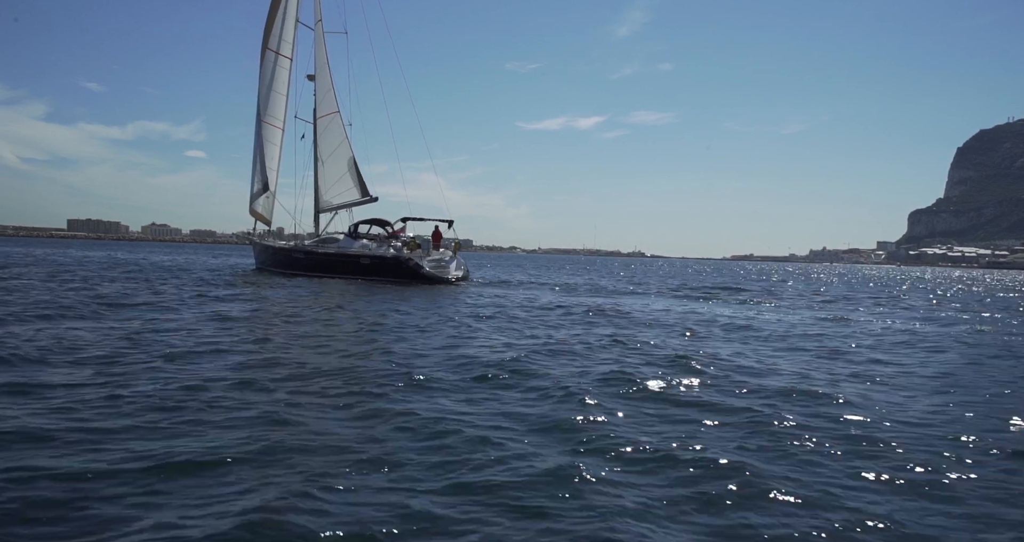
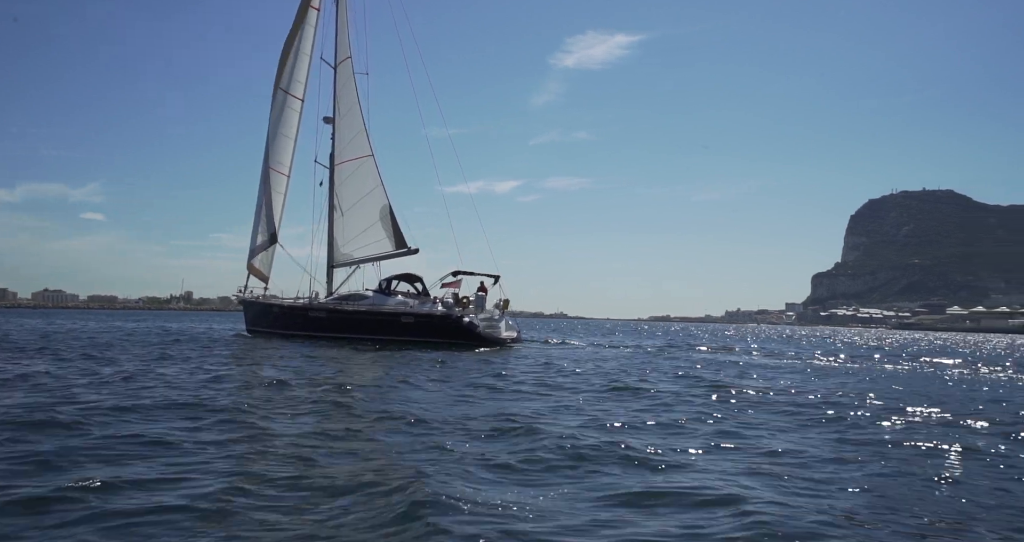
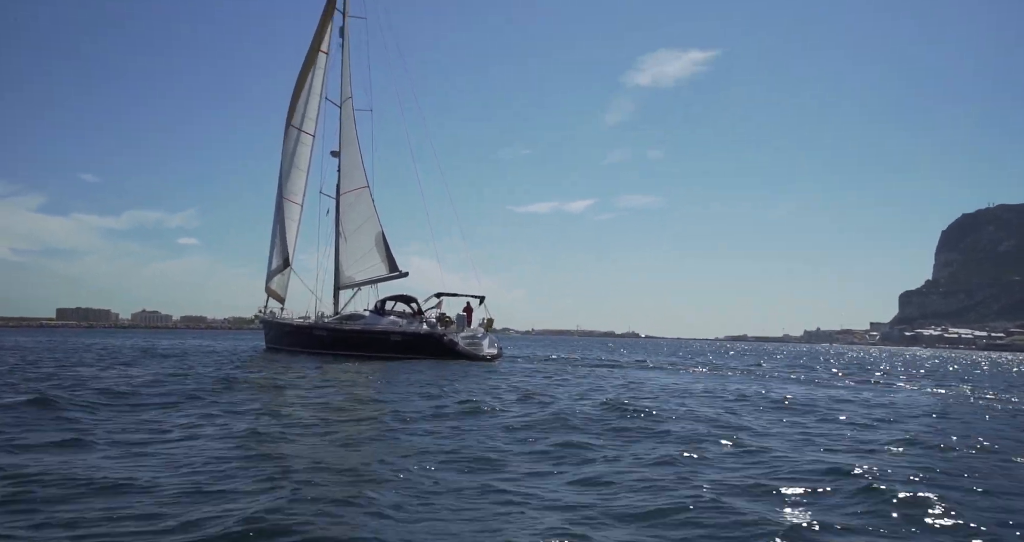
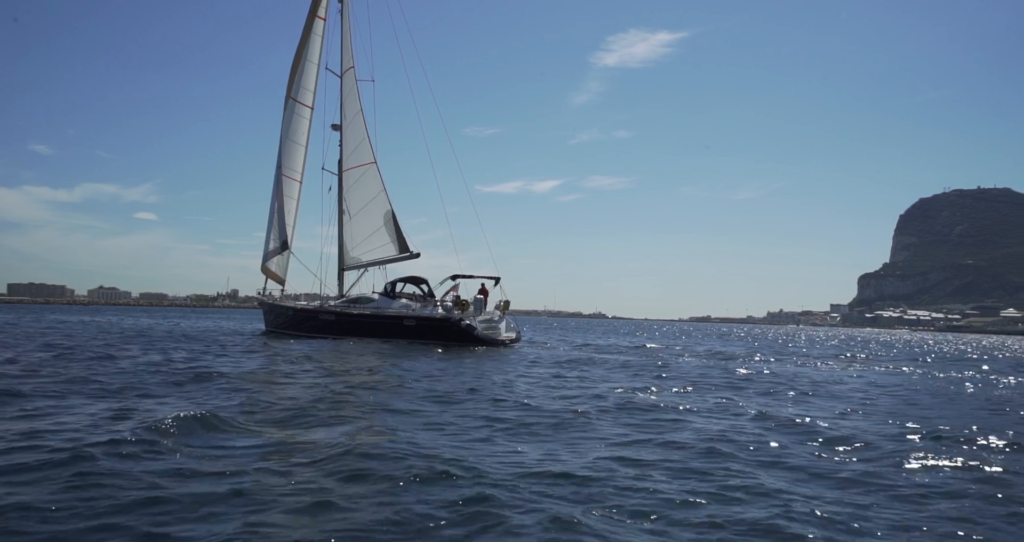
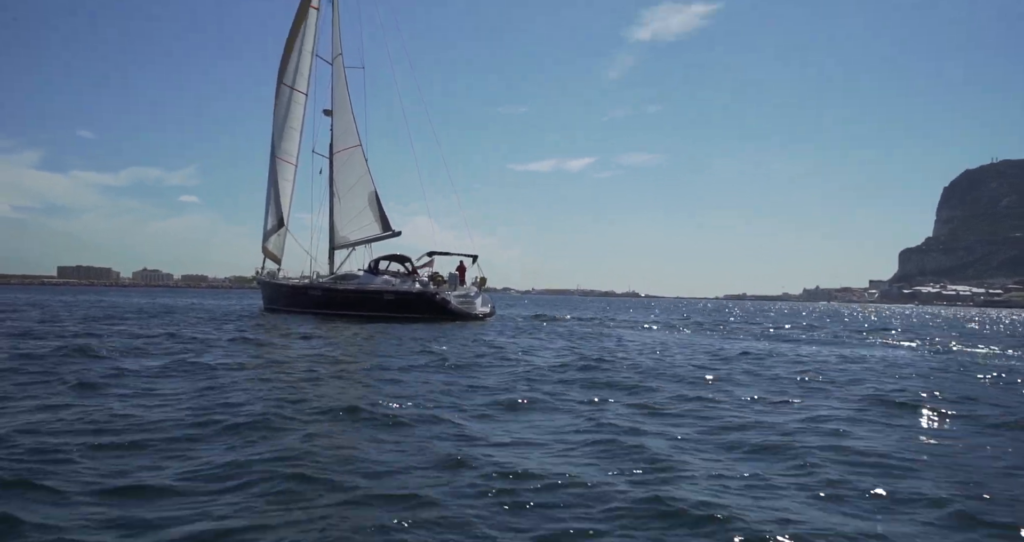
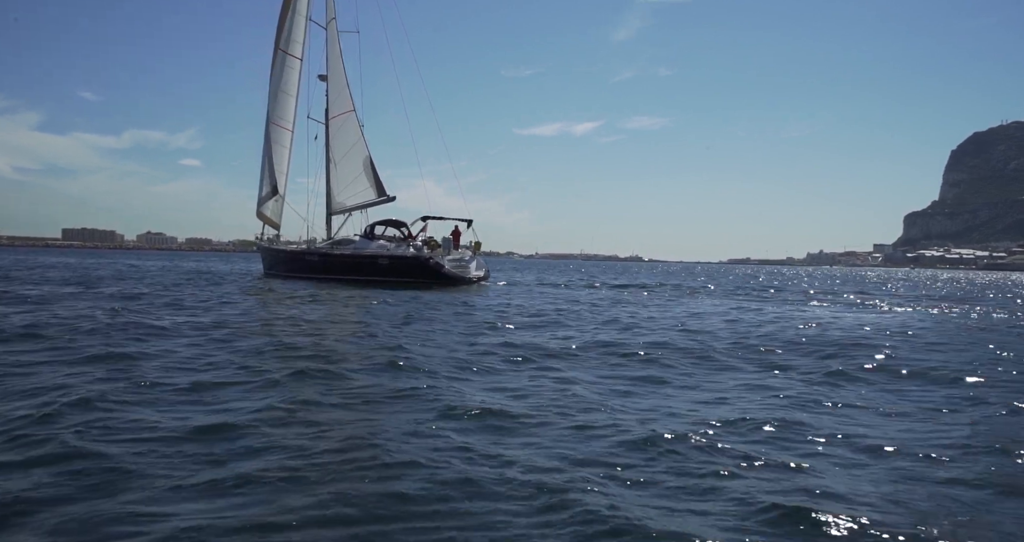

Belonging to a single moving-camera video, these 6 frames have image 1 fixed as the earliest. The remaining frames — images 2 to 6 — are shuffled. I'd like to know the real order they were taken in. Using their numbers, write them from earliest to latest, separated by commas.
6, 5, 3, 4, 2
